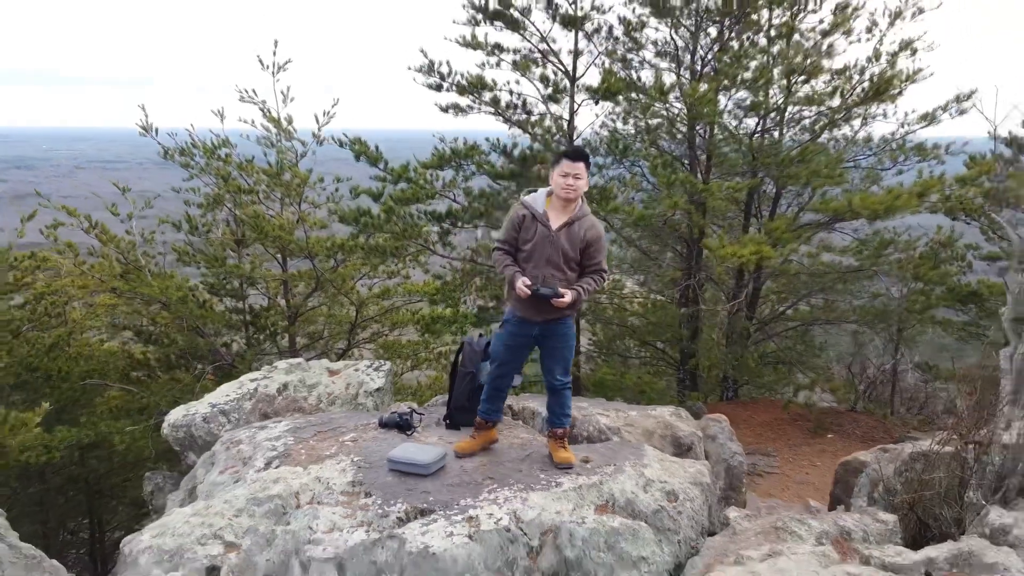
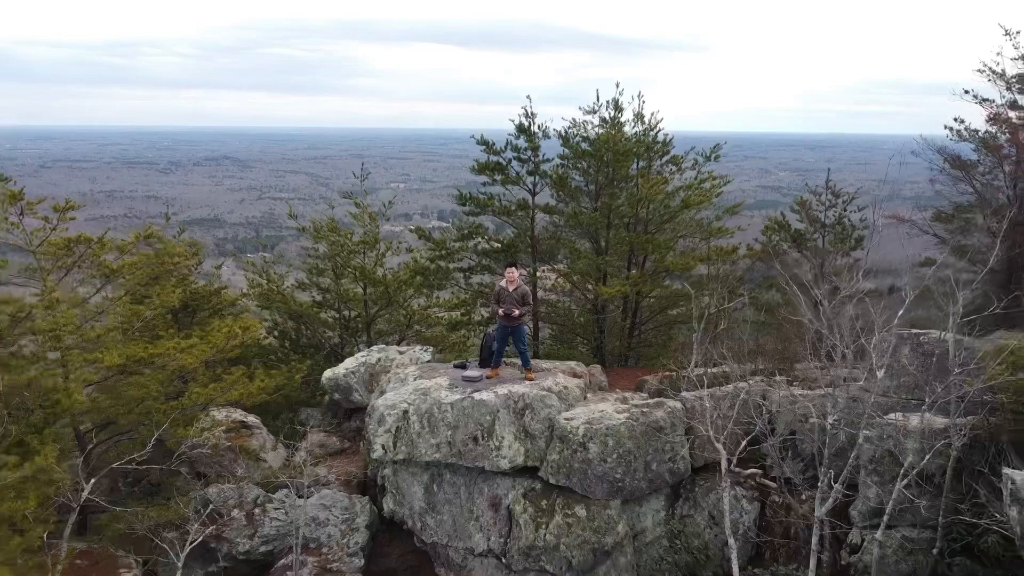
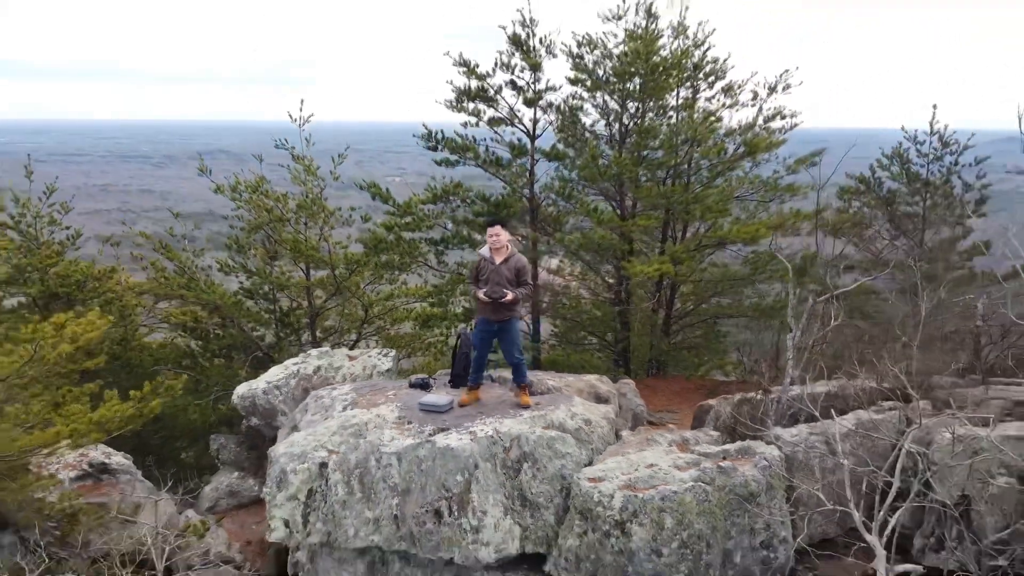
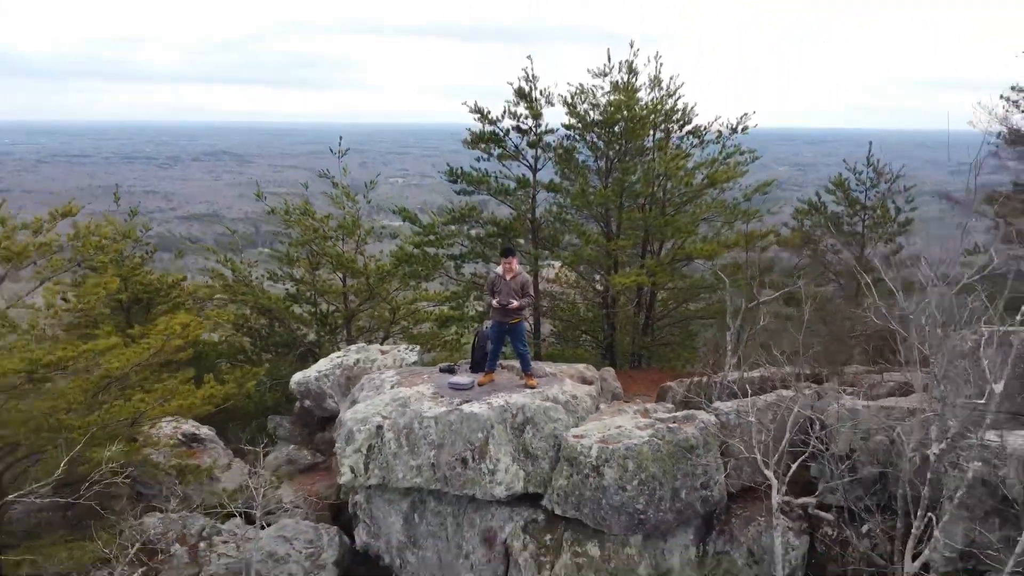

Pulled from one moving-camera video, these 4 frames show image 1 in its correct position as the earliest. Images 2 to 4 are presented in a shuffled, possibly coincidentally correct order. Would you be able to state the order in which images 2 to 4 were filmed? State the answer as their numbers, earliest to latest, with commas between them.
3, 4, 2
